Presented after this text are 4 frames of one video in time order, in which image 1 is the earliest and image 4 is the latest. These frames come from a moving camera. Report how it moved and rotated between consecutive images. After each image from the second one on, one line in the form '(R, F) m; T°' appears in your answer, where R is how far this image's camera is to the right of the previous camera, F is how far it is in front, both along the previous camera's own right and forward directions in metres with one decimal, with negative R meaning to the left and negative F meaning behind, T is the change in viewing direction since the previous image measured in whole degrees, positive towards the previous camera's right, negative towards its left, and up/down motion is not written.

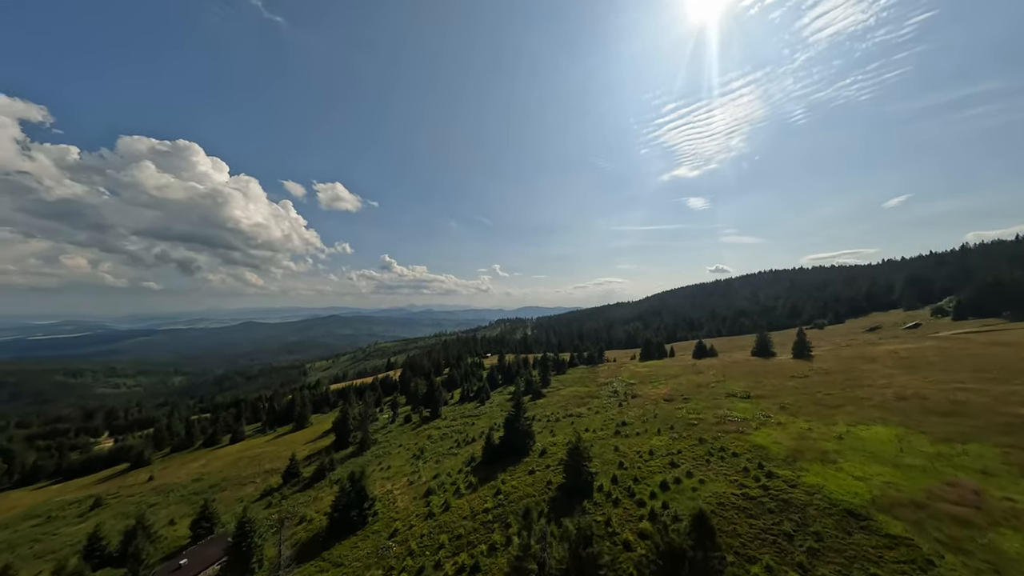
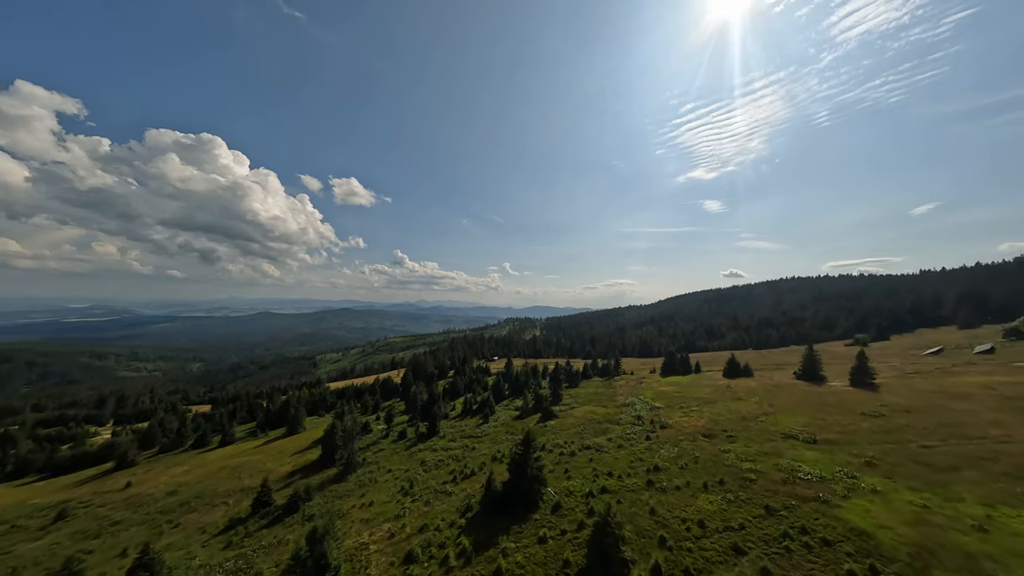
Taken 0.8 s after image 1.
(-0.1, +8.9) m; -2°
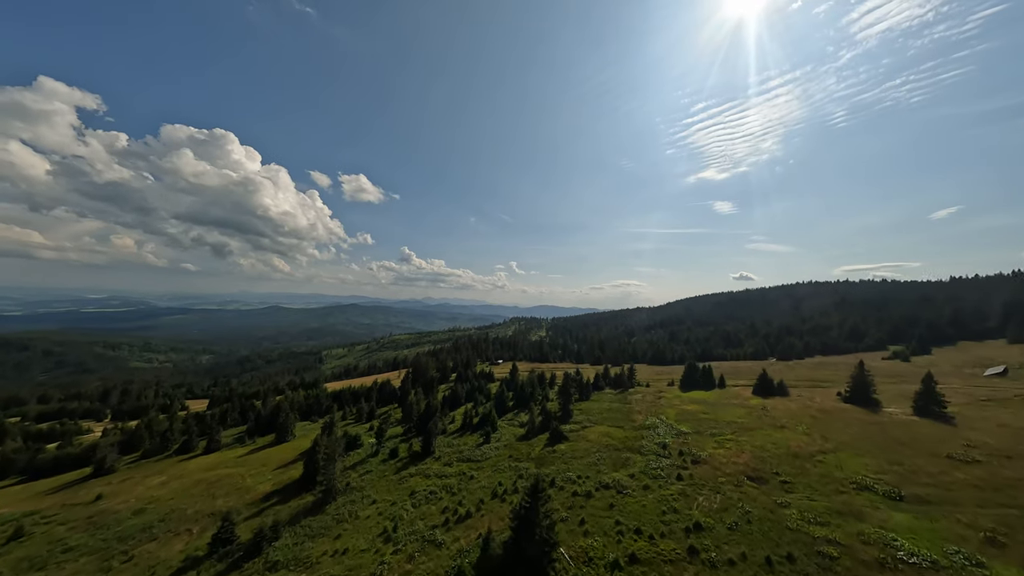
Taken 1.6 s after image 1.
(-0.1, +7.9) m; -1°
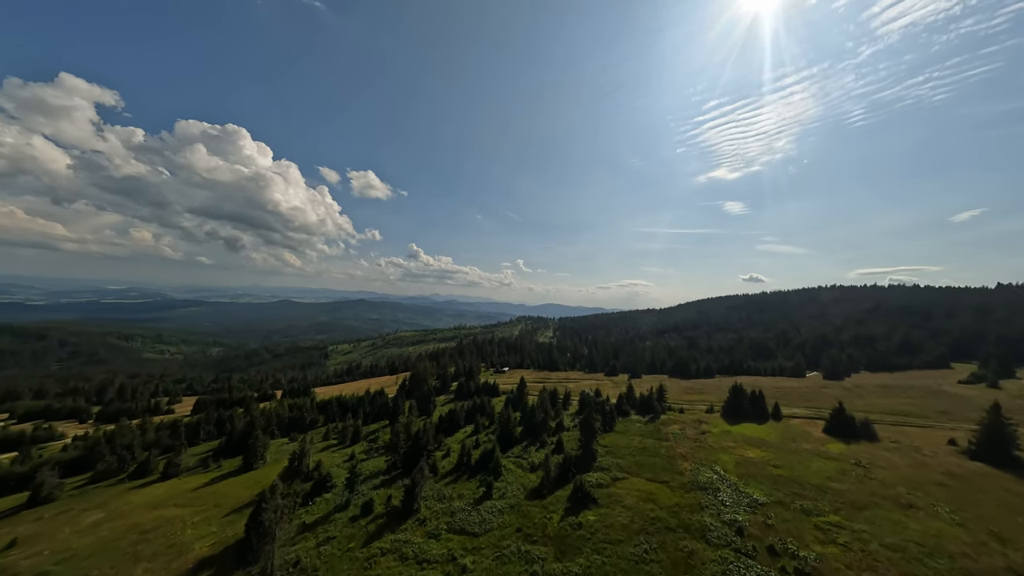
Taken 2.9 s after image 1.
(-0.6, +15.0) m; -1°
